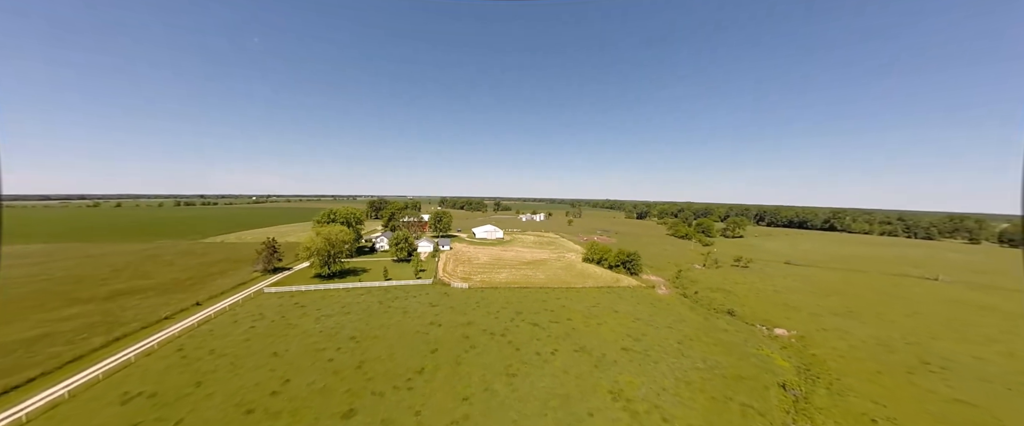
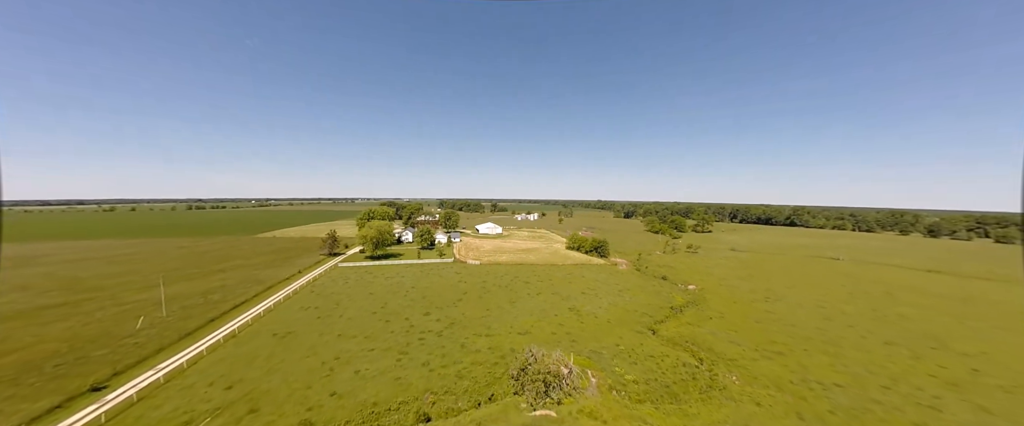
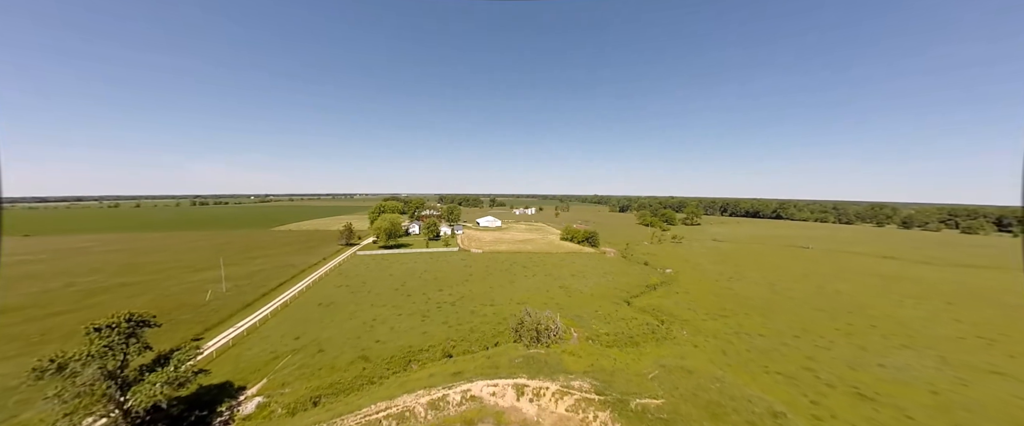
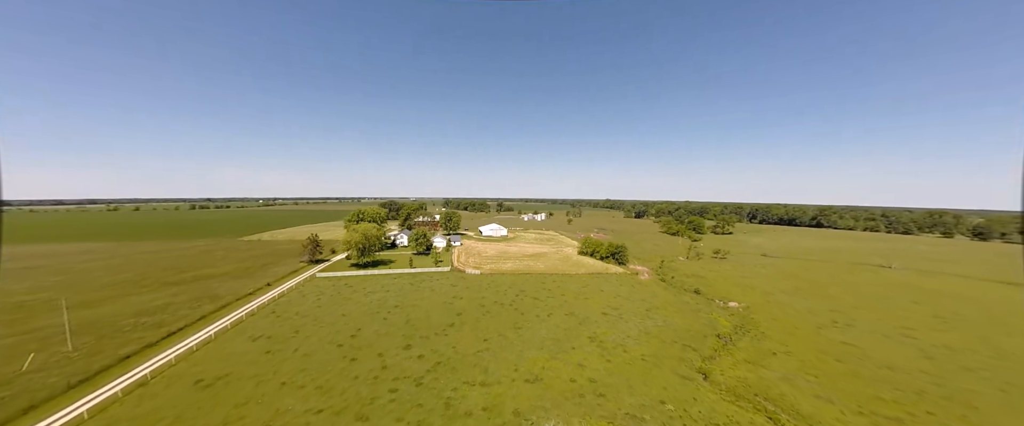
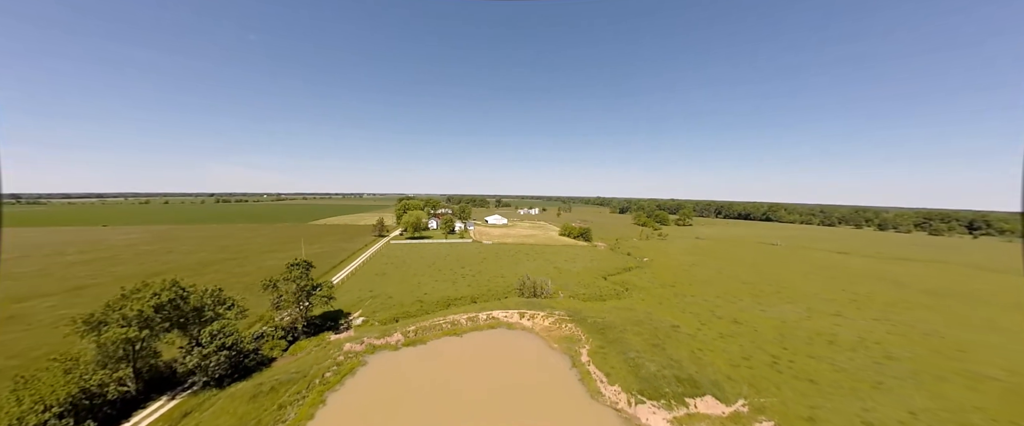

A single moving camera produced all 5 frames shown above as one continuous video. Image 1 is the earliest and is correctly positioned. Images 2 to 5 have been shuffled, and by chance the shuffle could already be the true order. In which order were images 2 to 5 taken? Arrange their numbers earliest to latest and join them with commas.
4, 2, 3, 5
